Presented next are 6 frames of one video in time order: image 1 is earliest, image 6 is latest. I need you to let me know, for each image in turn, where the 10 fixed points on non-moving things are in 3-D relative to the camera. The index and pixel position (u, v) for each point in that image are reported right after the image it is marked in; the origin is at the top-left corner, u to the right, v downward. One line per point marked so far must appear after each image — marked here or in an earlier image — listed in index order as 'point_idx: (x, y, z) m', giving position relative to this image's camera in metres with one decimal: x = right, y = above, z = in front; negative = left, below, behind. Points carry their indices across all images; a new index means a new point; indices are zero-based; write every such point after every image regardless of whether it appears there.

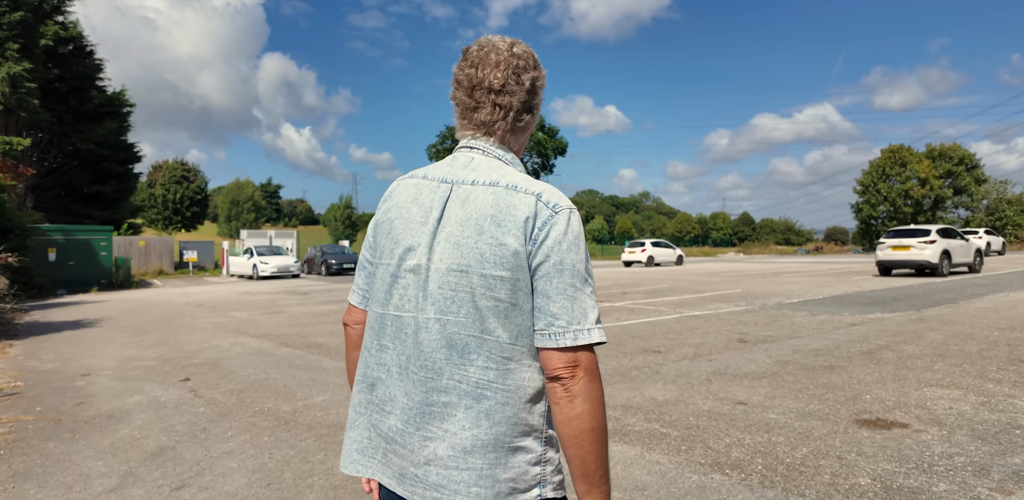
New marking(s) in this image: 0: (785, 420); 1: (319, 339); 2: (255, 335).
0: (+2.0, -1.2, +4.3) m
1: (-2.8, -1.3, +8.7) m
2: (-4.0, -1.3, +9.1) m
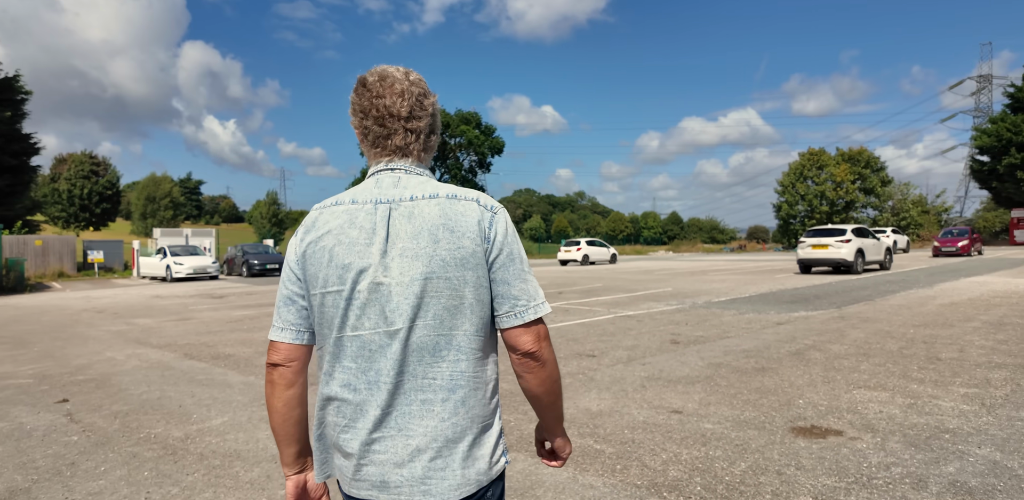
0: (+1.4, -1.3, +4.1) m
1: (-3.8, -1.3, +8.0) m
2: (-5.0, -1.3, +8.3) m
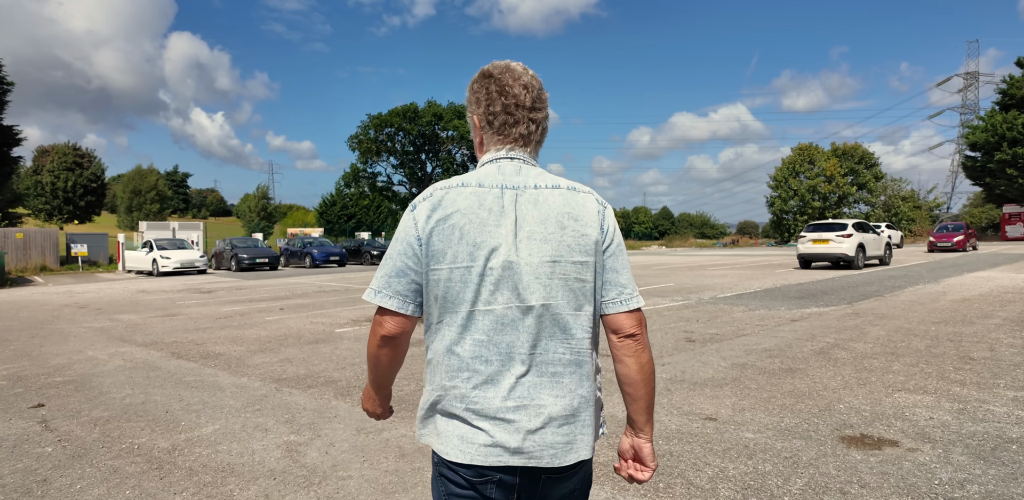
0: (+1.6, -1.2, +3.8) m
1: (-3.7, -1.2, +7.6) m
2: (-4.9, -1.2, +7.8) m
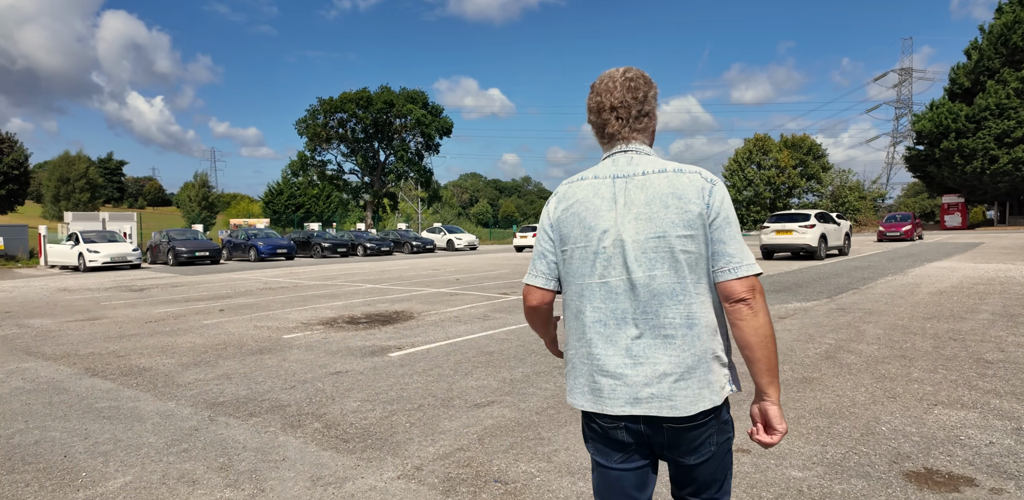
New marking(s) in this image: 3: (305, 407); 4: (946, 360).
0: (+1.6, -1.2, +3.1) m
1: (-4.0, -1.2, +6.5) m
2: (-5.2, -1.2, +6.6) m
3: (-1.6, -1.2, +4.6) m
4: (+4.2, -1.1, +5.7) m
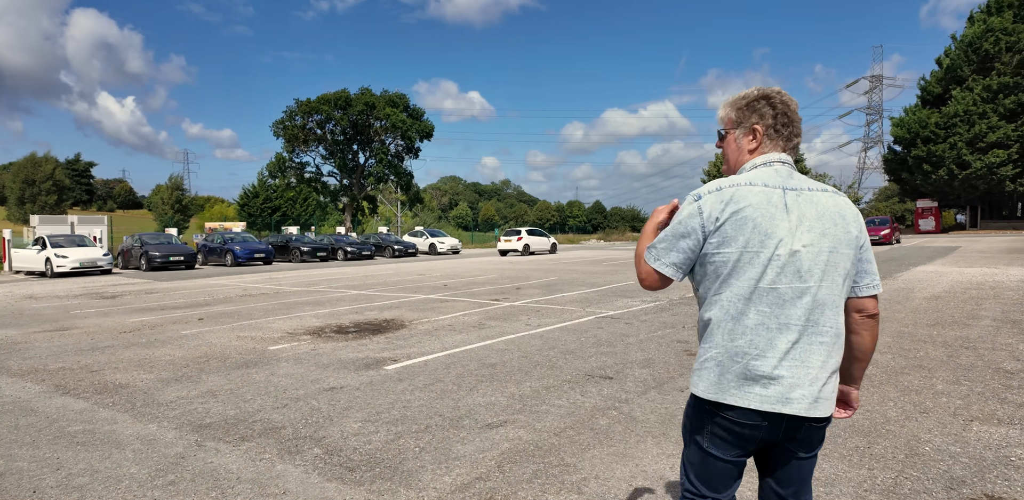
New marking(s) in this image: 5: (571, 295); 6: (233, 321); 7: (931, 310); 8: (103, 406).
0: (+1.7, -1.3, +2.8) m
1: (-4.0, -1.3, +6.0) m
2: (-5.2, -1.3, +6.1) m
3: (-1.5, -1.3, +4.2) m
4: (+4.2, -1.1, +5.6) m
5: (+1.1, -0.9, +11.7) m
6: (-4.3, -1.1, +9.2) m
7: (+6.4, -0.9, +9.1) m
8: (-3.4, -1.3, +5.0) m
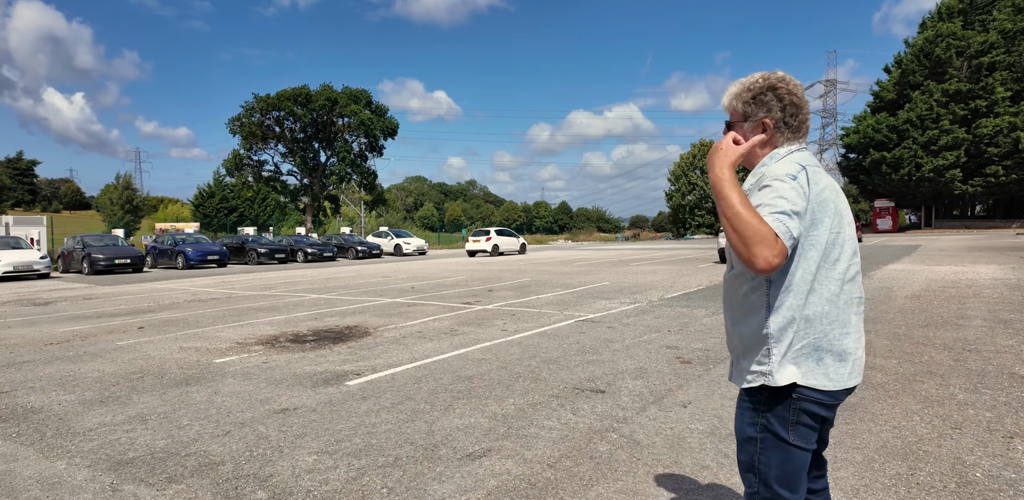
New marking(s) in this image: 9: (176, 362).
0: (+1.7, -1.2, +2.3) m
1: (-4.1, -1.3, +5.2) m
2: (-5.4, -1.3, +5.2) m
3: (-1.6, -1.3, +3.5) m
4: (+4.0, -1.1, +5.2) m
5: (+0.6, -0.9, +11.1) m
6: (-4.7, -1.1, +8.3) m
7: (+6.0, -0.9, +8.9) m
8: (-3.6, -1.3, +4.2) m
9: (-3.6, -1.2, +6.3) m
